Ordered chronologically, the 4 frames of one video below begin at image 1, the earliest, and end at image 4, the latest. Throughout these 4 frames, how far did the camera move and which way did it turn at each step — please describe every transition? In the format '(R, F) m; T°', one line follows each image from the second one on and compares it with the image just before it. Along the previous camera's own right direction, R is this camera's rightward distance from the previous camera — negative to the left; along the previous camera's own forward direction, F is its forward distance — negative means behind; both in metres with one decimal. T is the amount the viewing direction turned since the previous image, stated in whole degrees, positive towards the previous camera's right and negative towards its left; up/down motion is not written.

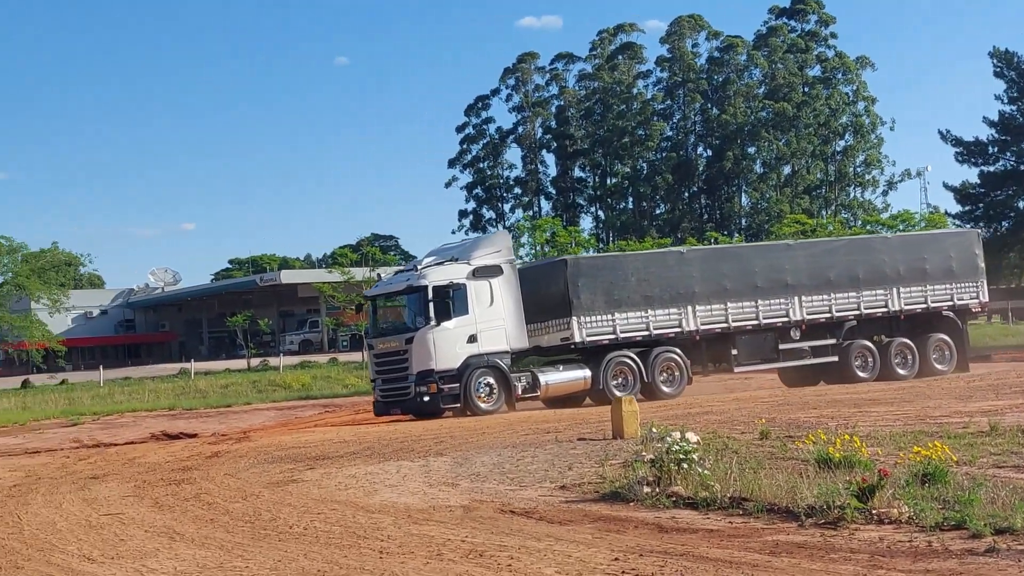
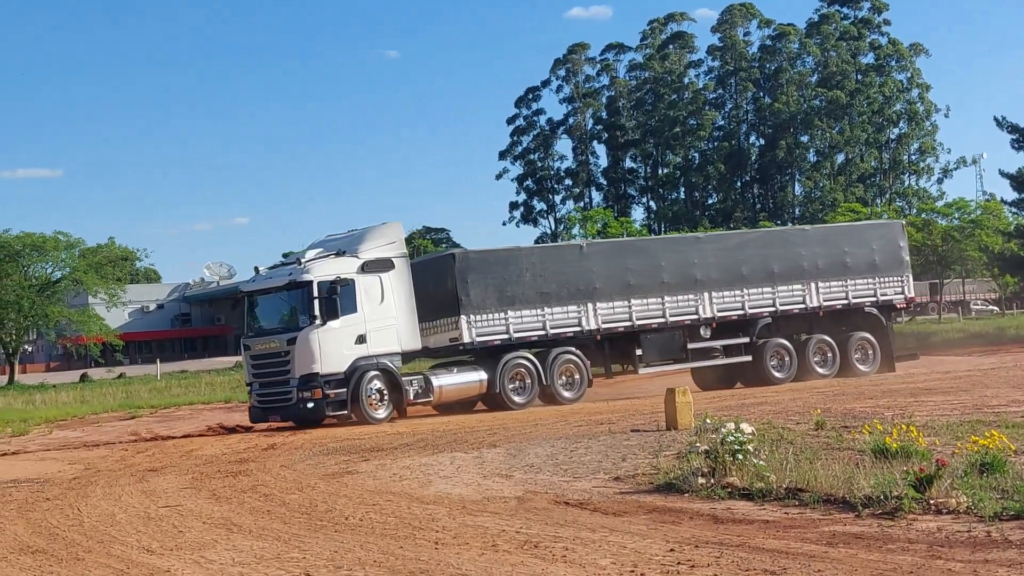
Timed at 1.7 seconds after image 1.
(-0.3, 0.0) m; -1°
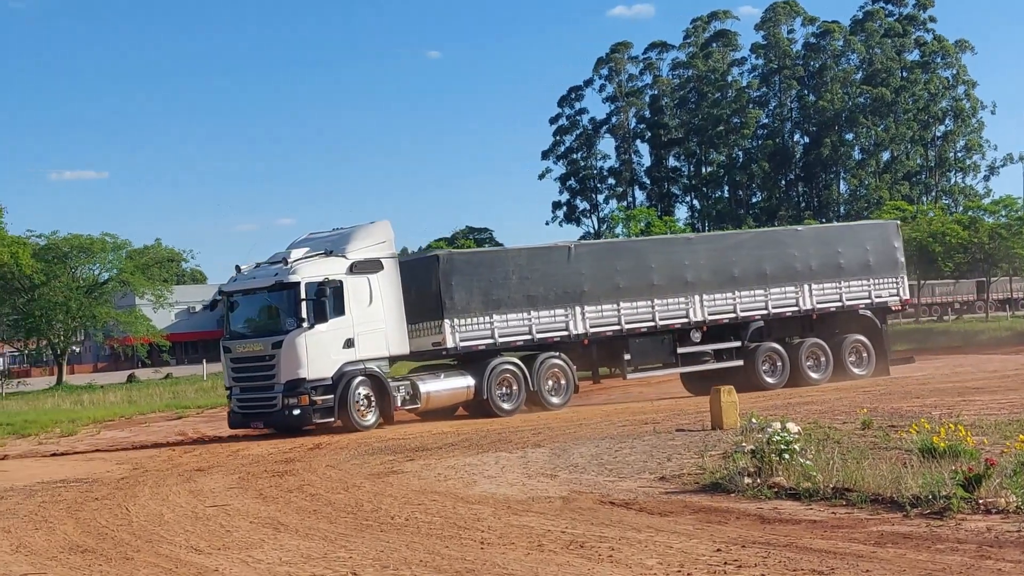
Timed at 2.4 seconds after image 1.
(-0.2, 0.0) m; -1°
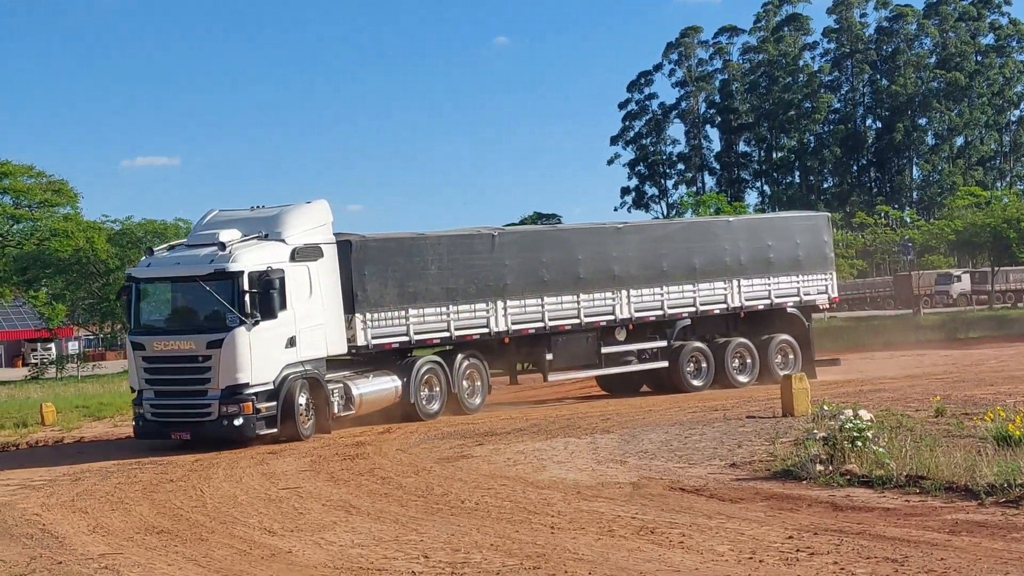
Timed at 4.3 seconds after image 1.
(-0.4, 0.0) m; -2°
